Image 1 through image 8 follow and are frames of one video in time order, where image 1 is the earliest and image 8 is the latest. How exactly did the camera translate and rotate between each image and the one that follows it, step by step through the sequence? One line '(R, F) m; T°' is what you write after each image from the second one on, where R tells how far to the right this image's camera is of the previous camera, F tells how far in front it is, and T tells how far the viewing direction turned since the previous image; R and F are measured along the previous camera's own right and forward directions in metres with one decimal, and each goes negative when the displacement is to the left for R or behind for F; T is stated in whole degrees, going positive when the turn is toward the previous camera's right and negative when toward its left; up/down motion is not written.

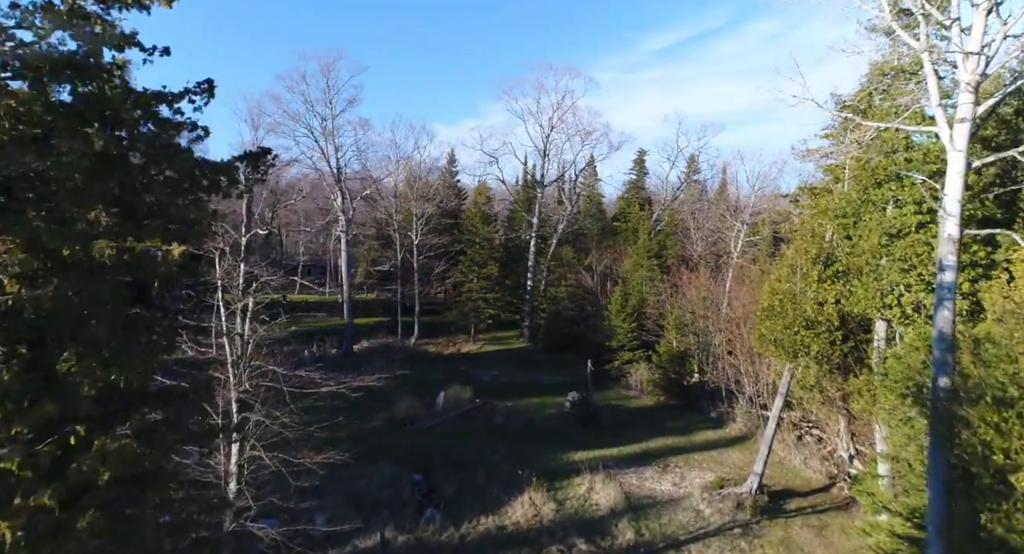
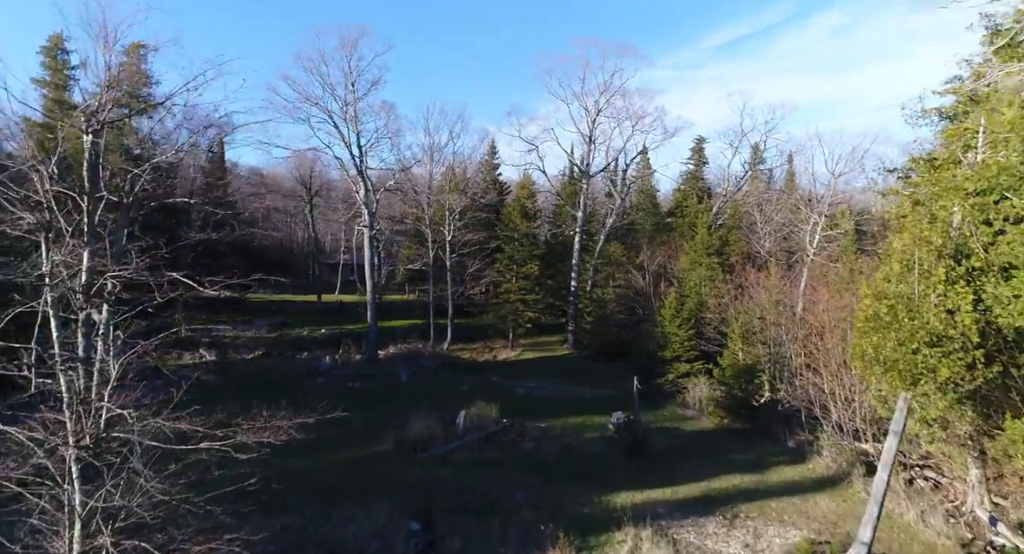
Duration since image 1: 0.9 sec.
(+0.7, +3.4) m; -5°
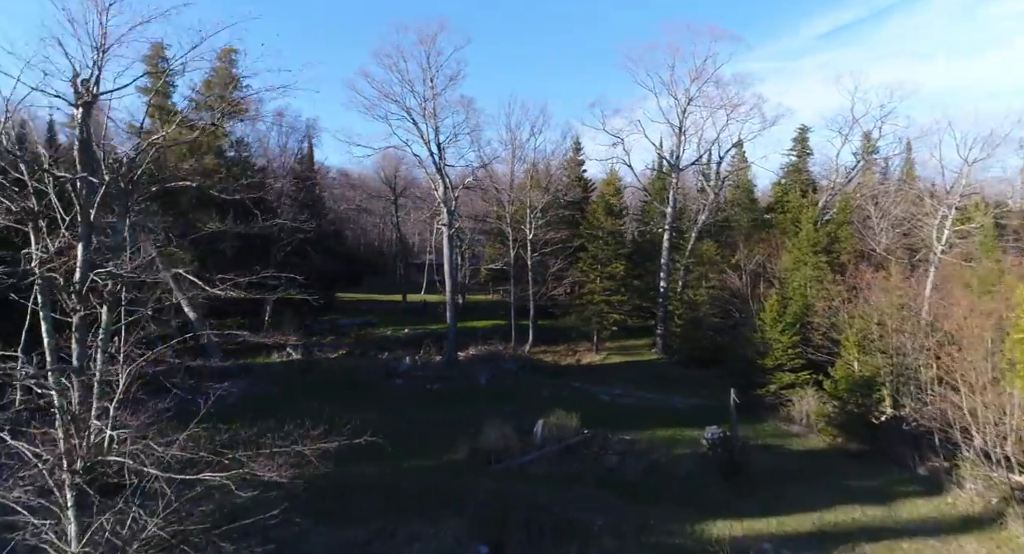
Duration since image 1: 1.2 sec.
(+0.1, +1.1) m; -9°
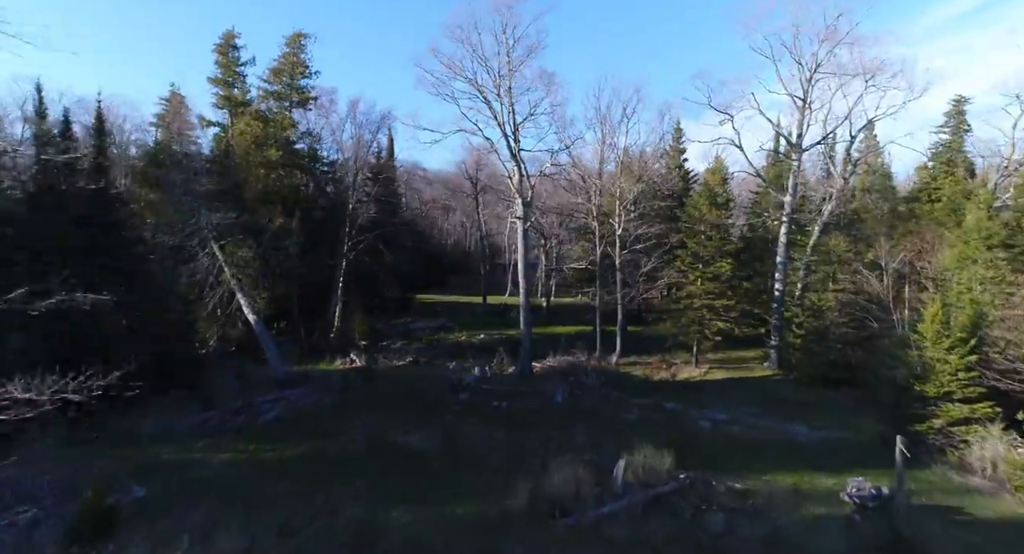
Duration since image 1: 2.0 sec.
(+0.5, +3.2) m; -10°
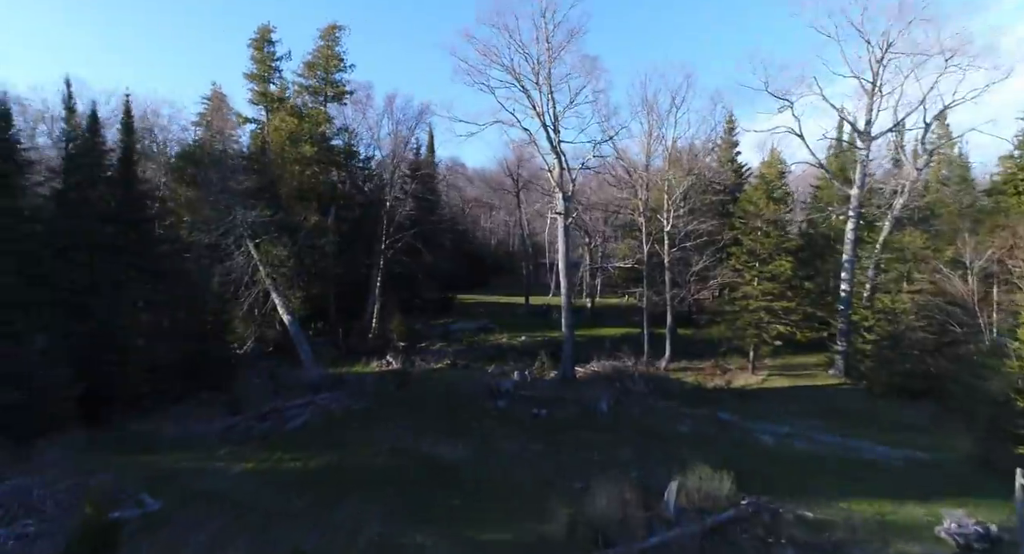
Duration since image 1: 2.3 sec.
(+0.1, +1.3) m; -4°
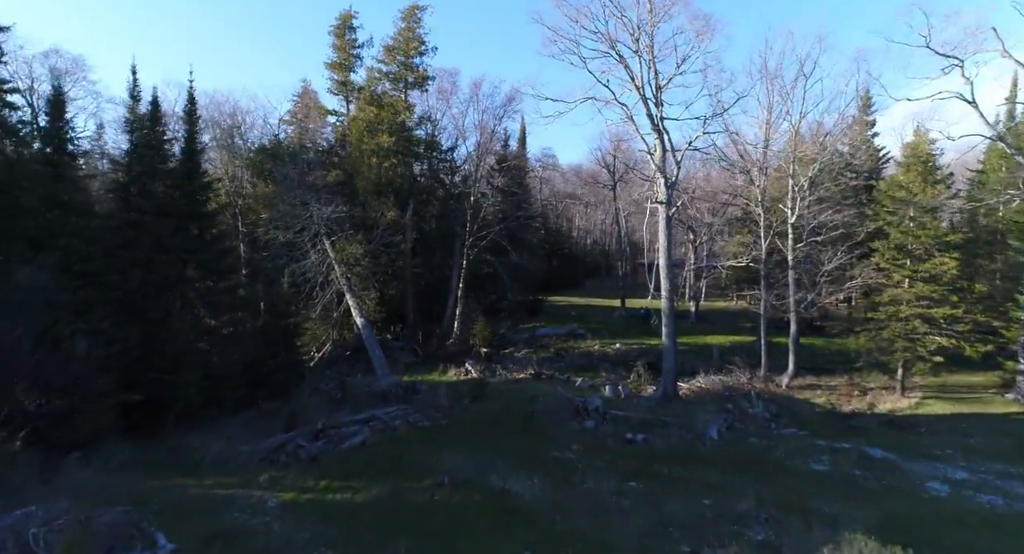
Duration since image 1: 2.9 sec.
(+0.1, +2.5) m; -10°
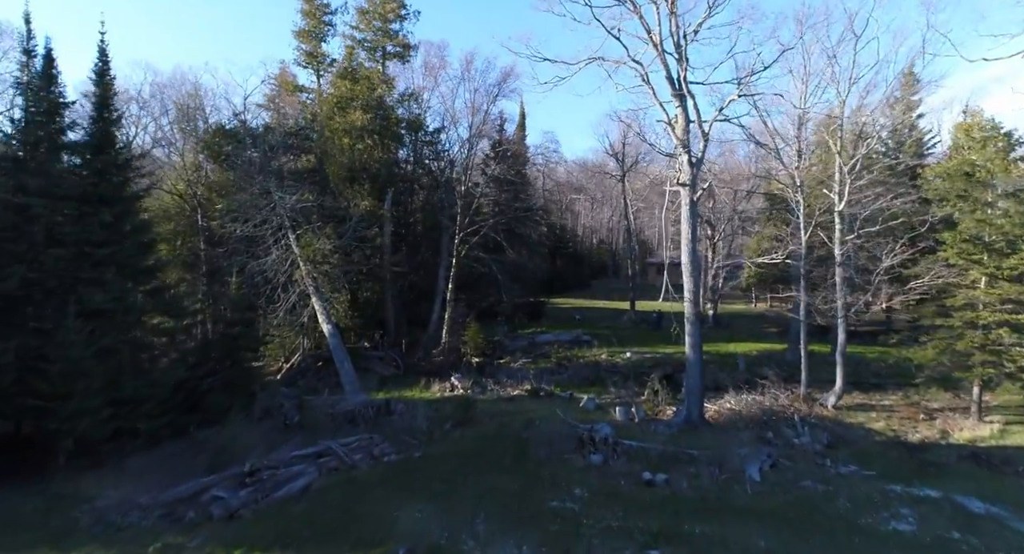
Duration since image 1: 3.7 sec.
(+0.4, +3.1) m; -1°
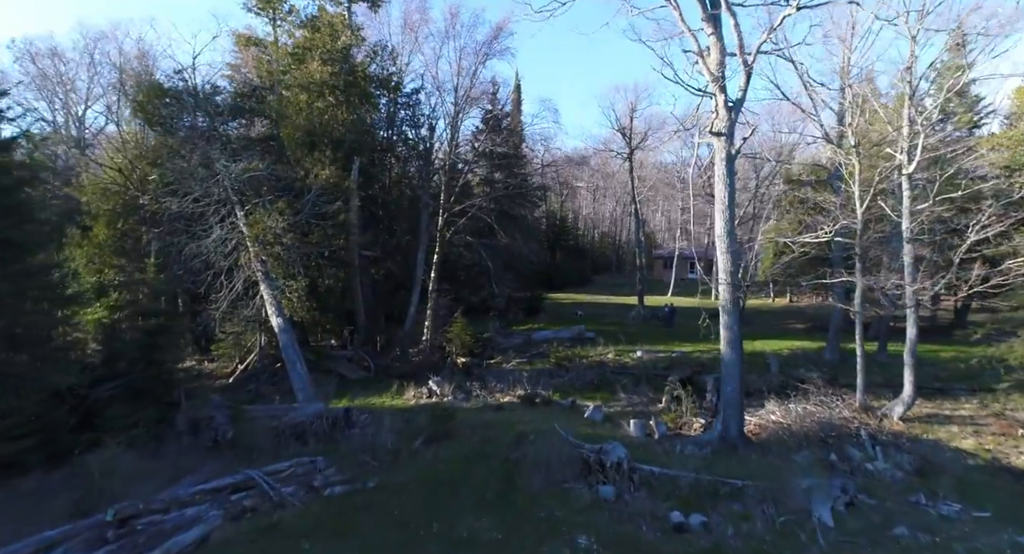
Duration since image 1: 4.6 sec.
(+0.3, +3.2) m; 0°
